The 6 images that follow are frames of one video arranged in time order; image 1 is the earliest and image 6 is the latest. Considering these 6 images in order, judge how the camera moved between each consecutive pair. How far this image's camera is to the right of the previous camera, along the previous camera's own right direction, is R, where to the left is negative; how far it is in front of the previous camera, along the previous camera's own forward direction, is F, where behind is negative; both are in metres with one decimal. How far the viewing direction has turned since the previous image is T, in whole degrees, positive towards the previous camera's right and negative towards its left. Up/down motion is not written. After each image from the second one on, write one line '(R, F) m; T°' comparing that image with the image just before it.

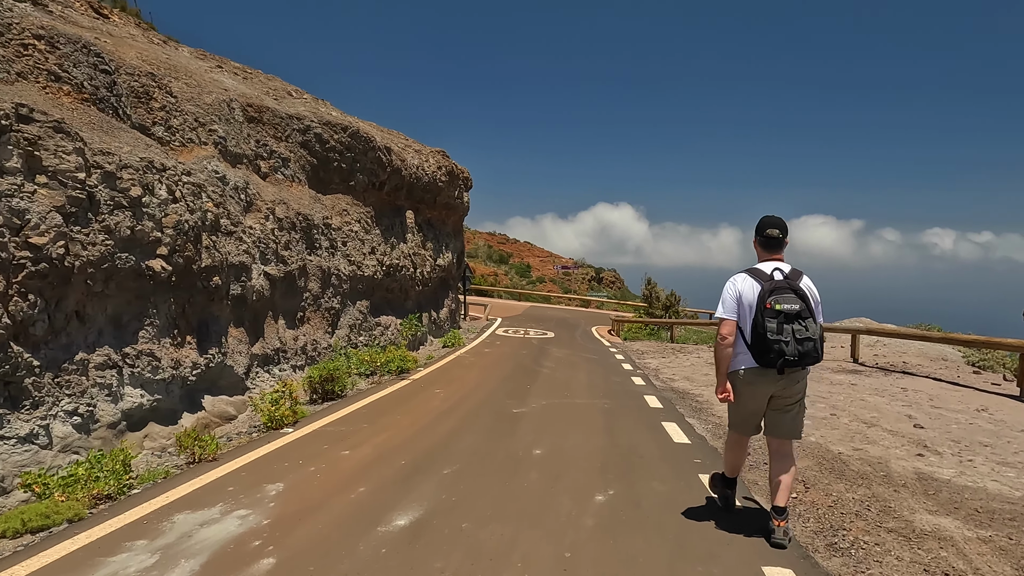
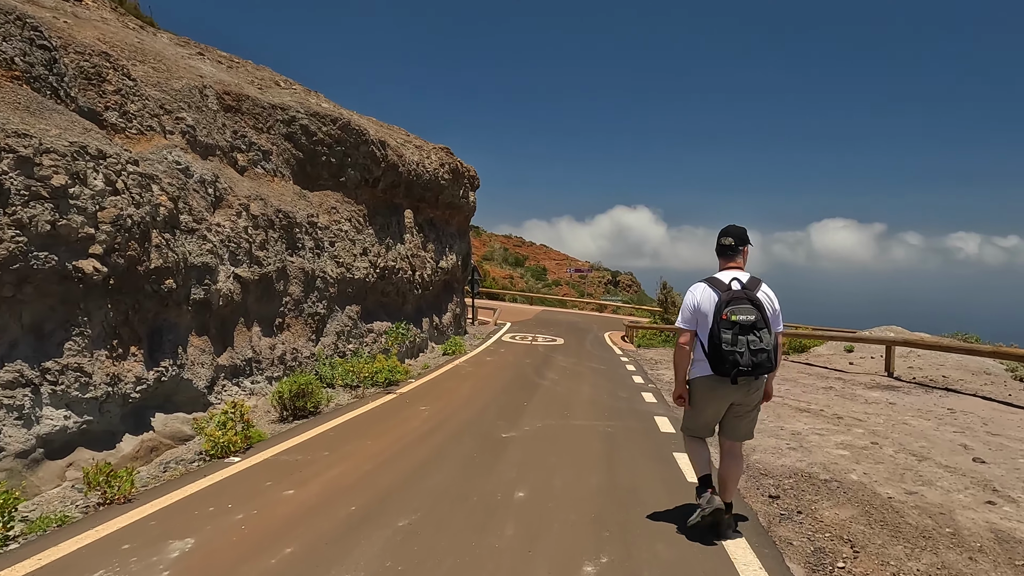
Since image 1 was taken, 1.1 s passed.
(+0.2, +0.8) m; -1°
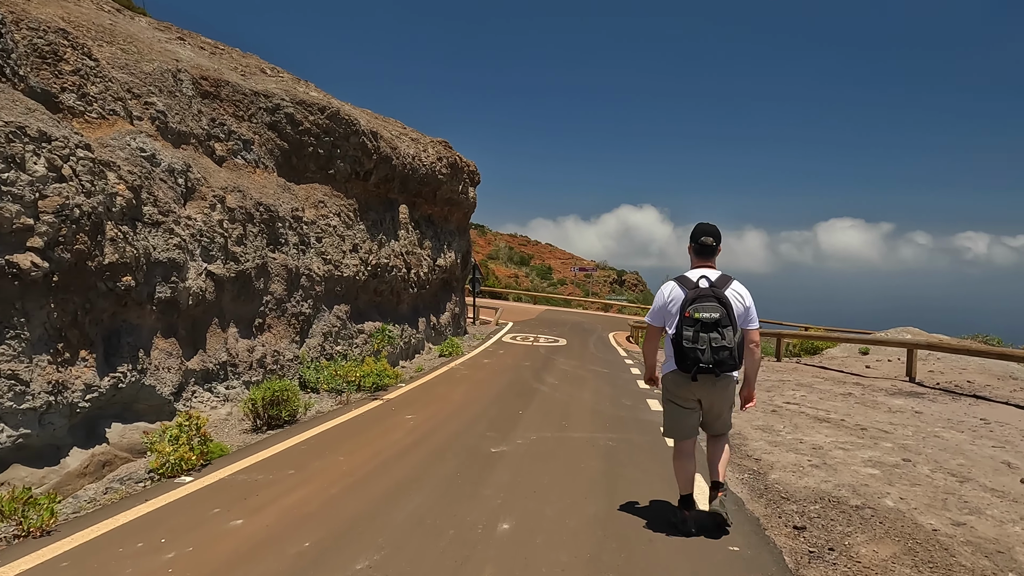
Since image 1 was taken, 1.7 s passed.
(+0.1, +0.5) m; 0°
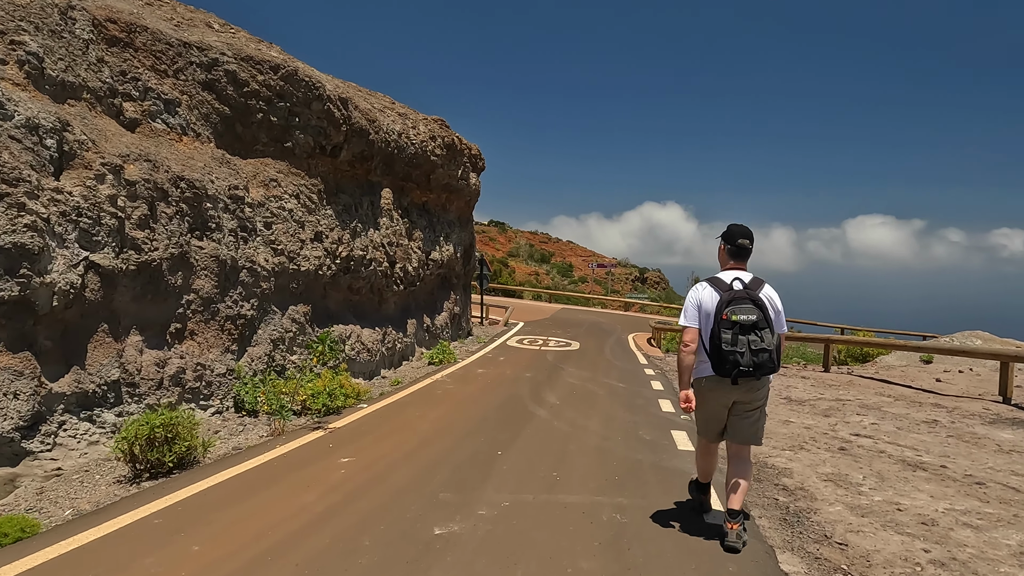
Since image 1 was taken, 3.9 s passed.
(+0.3, +1.7) m; -2°
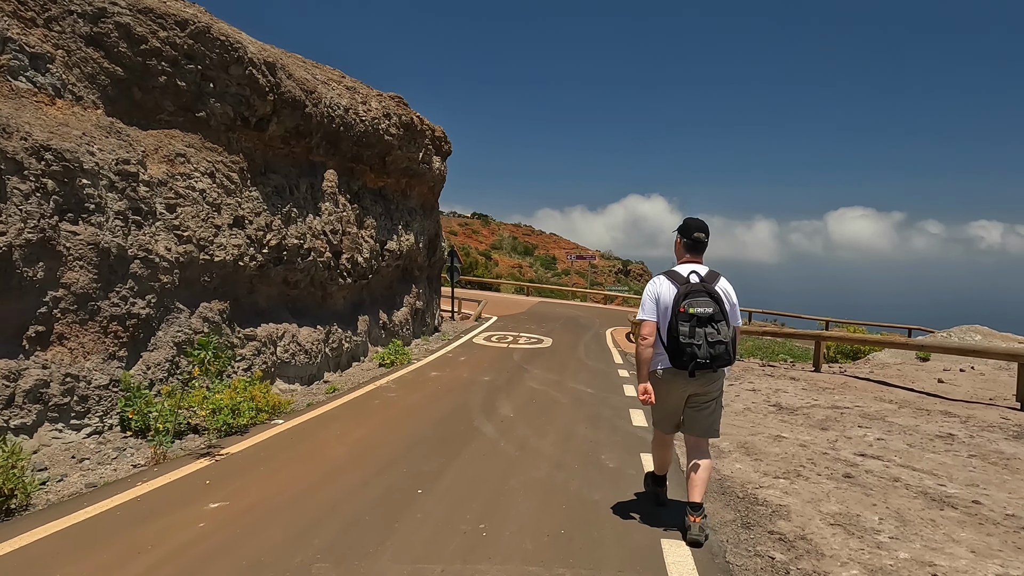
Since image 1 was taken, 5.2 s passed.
(+0.3, +1.0) m; +1°
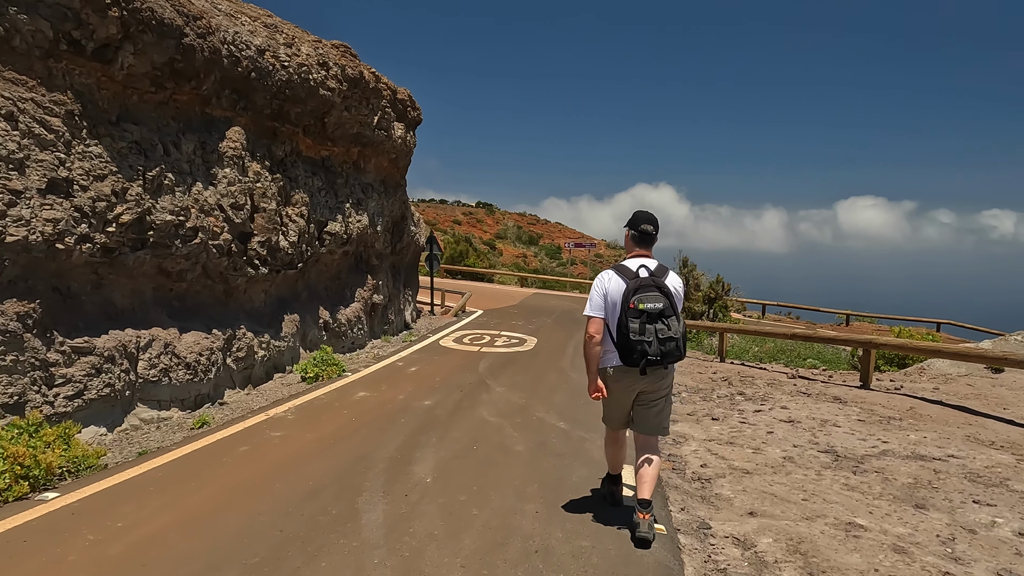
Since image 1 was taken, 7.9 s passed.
(+0.5, +2.1) m; -1°
